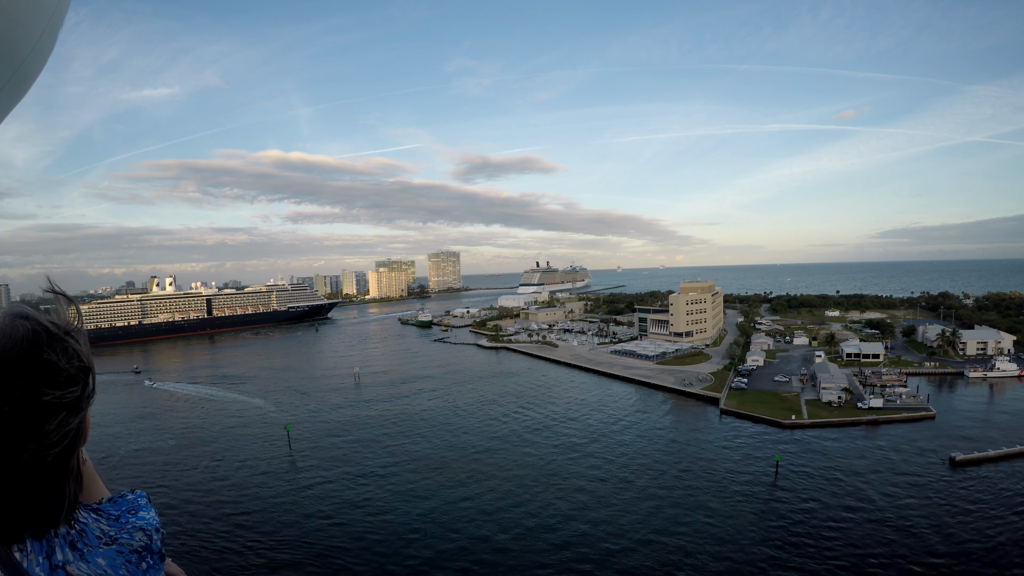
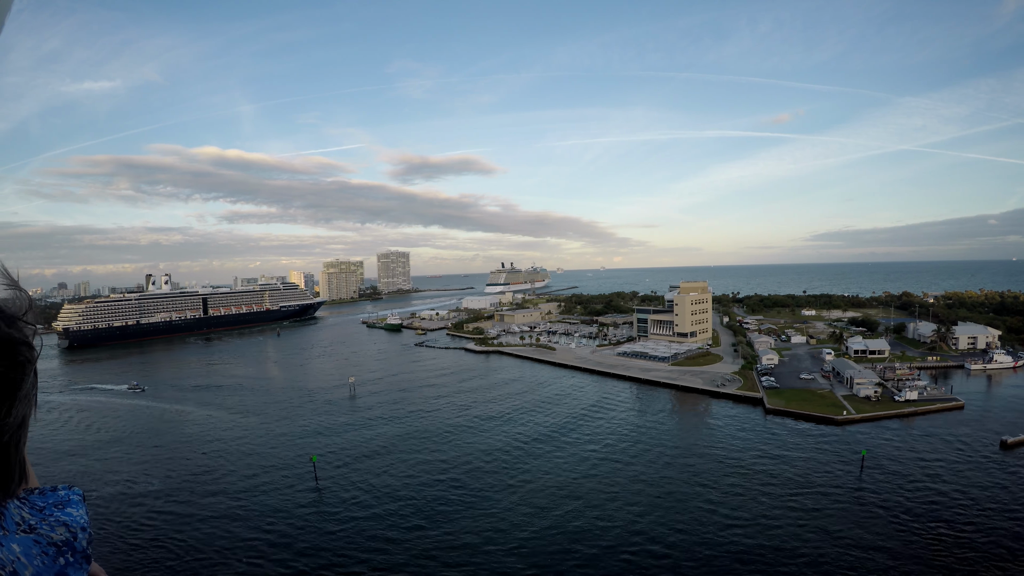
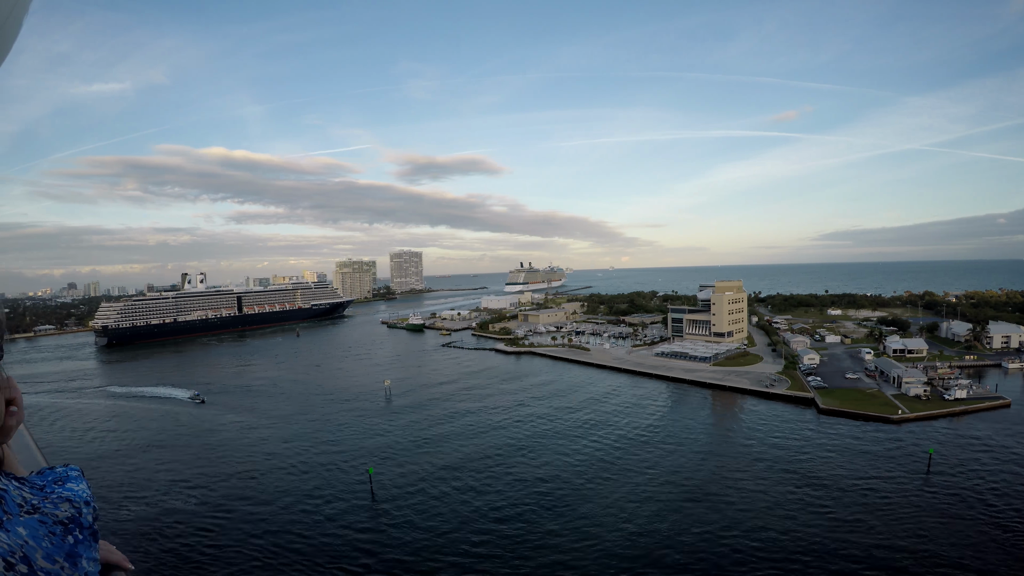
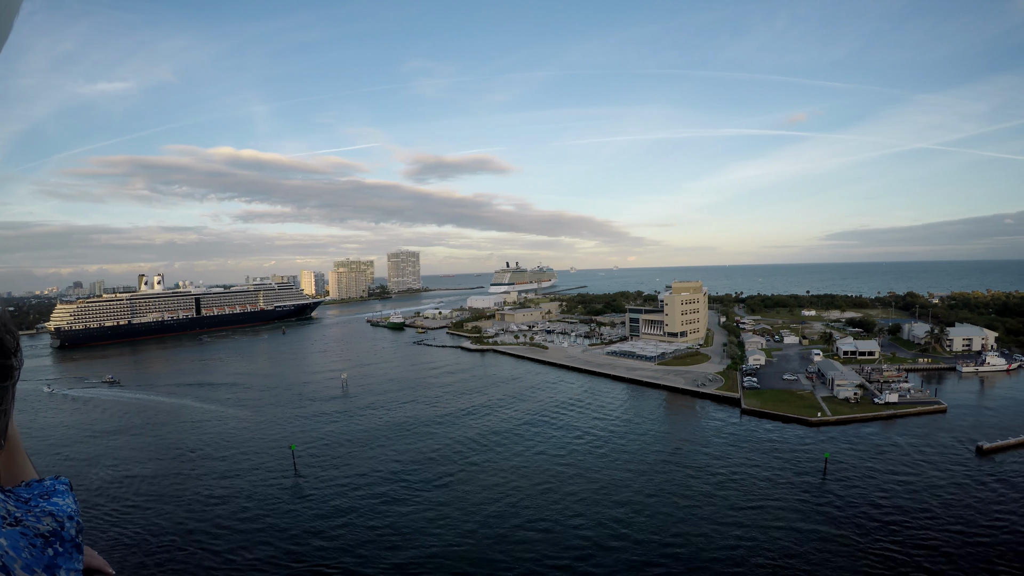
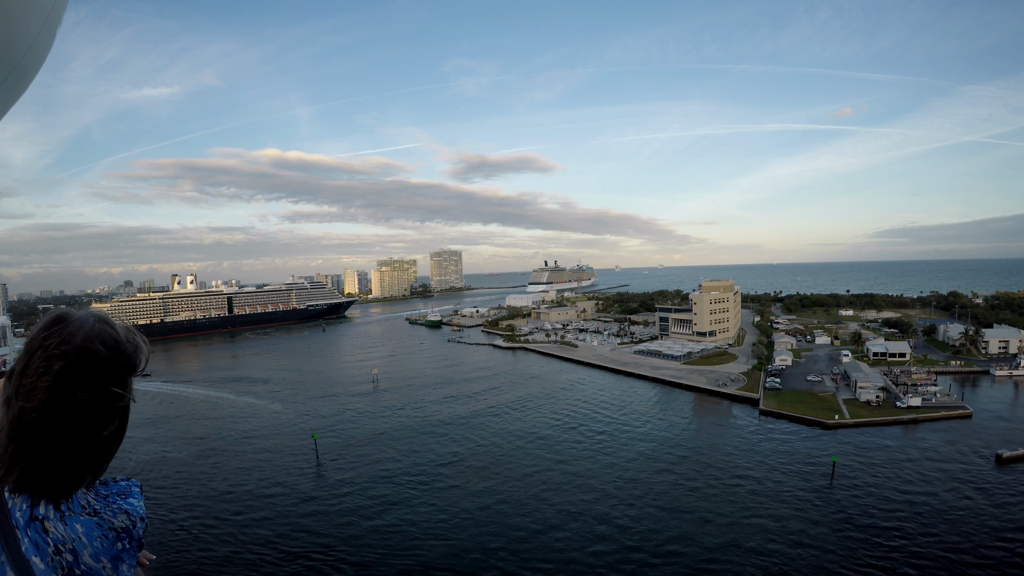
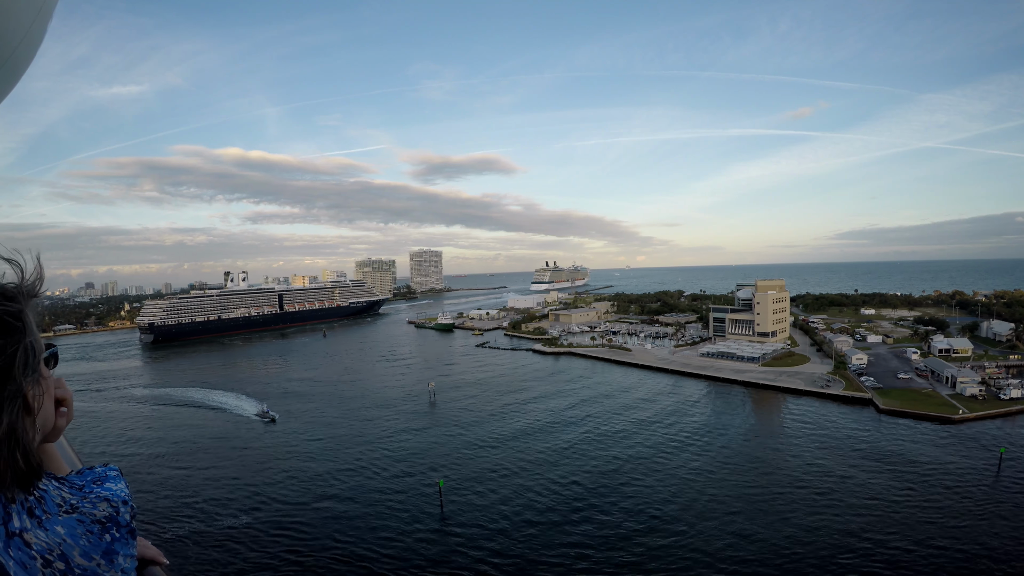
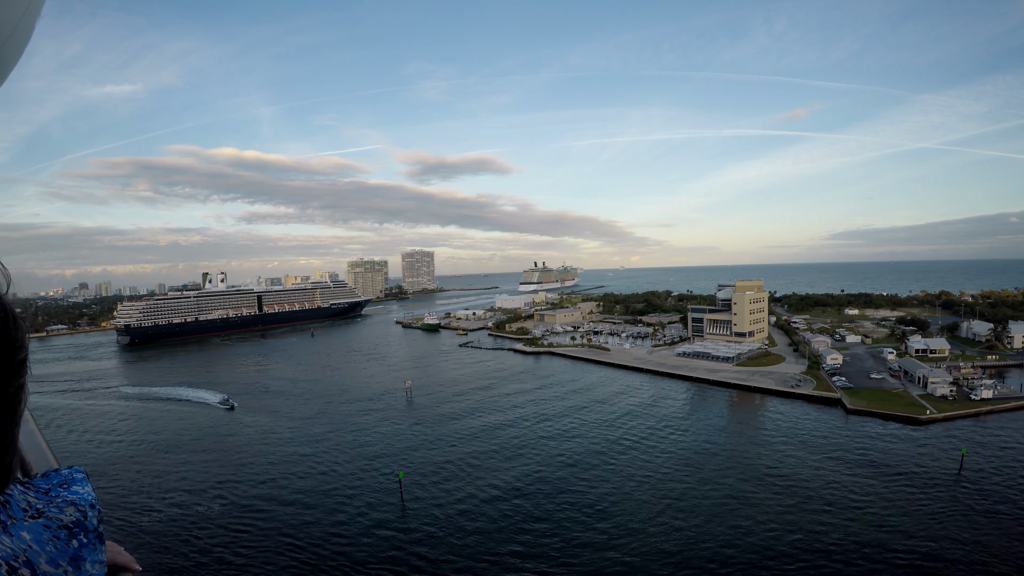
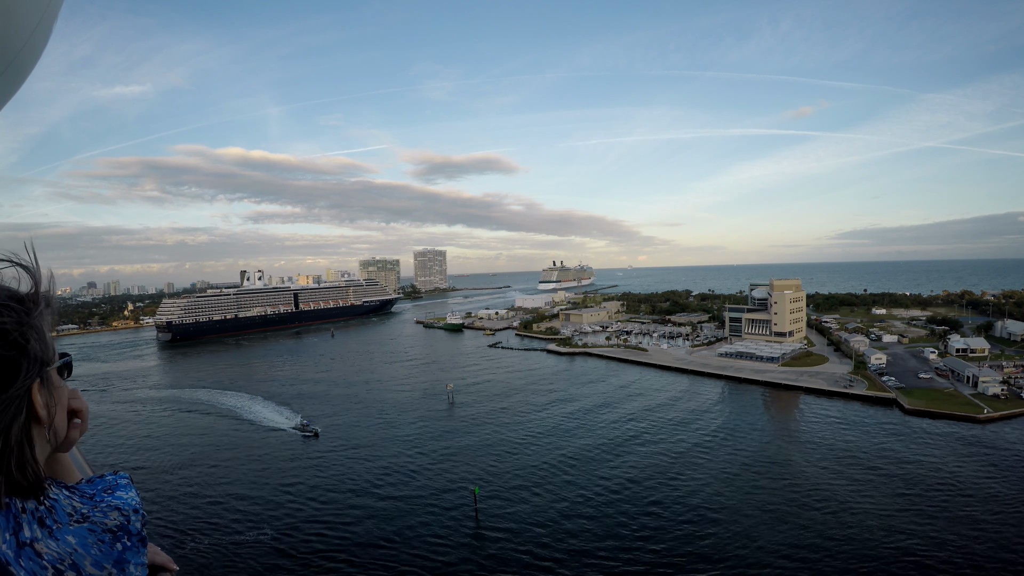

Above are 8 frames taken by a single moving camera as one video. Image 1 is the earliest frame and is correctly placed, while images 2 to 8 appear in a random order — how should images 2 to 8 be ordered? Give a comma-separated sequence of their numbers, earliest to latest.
5, 4, 2, 3, 7, 6, 8
